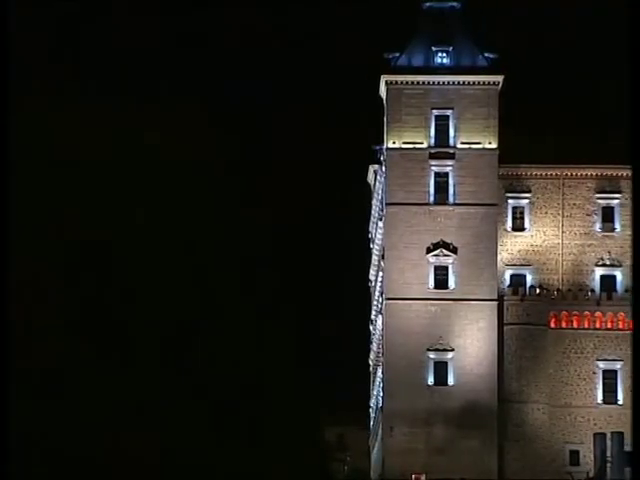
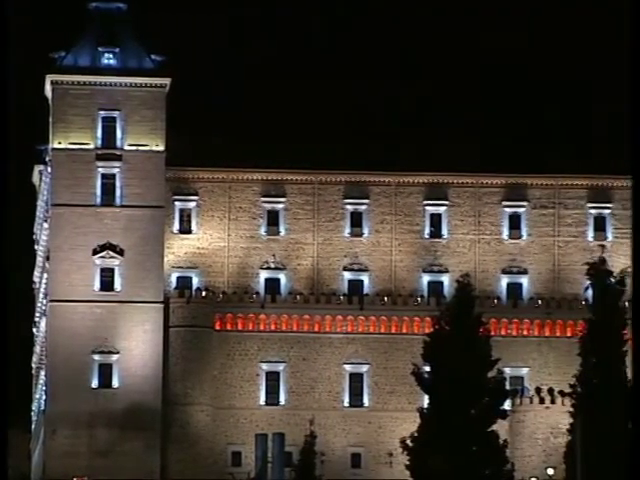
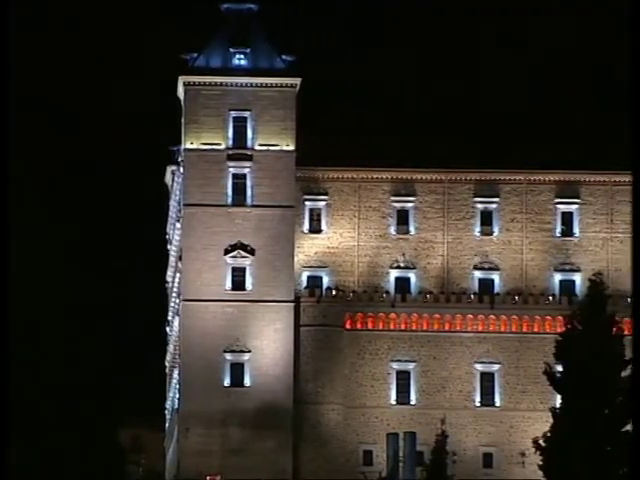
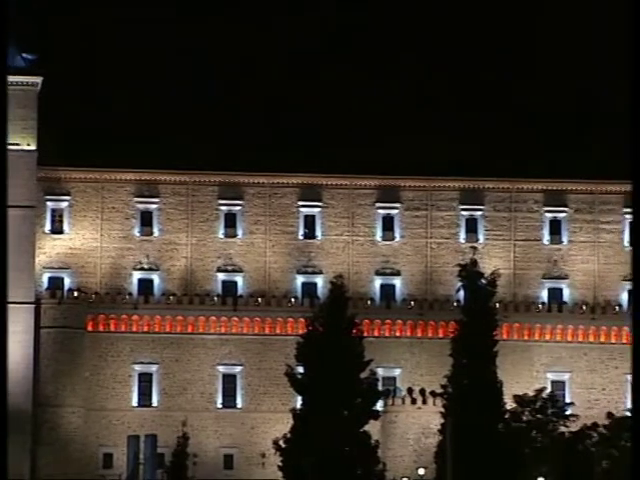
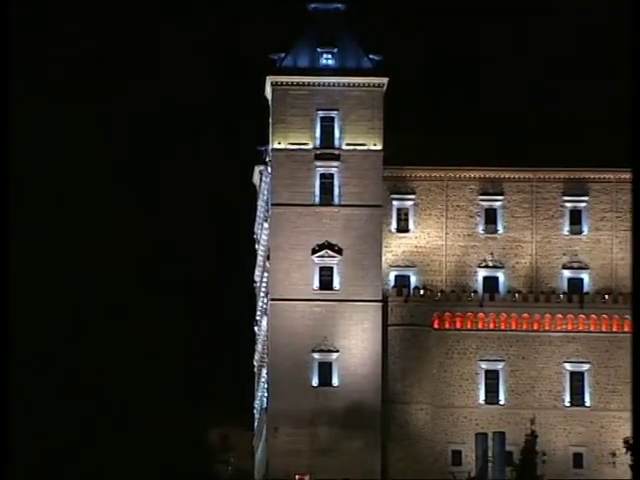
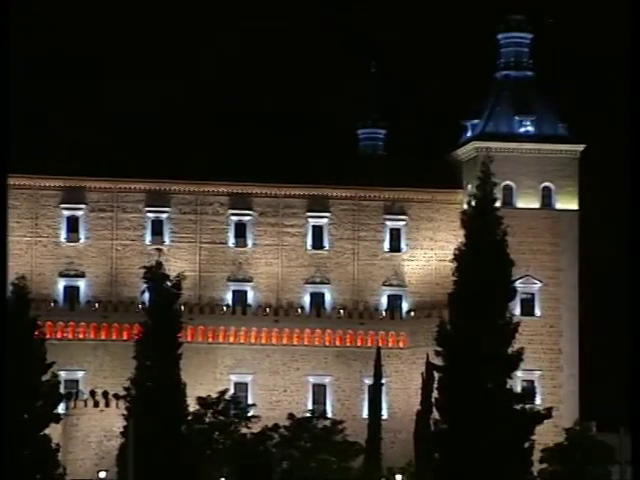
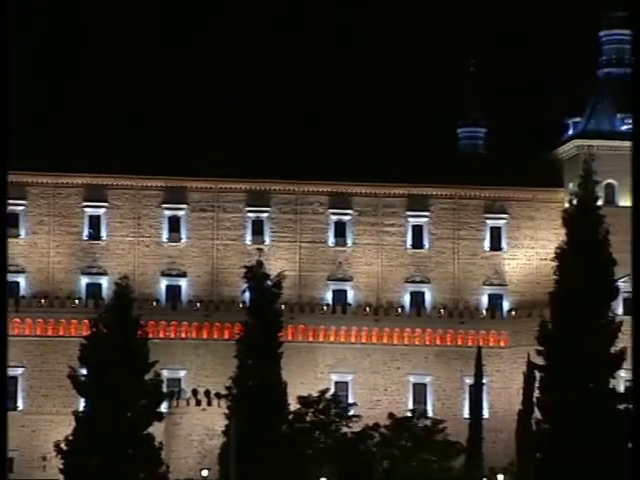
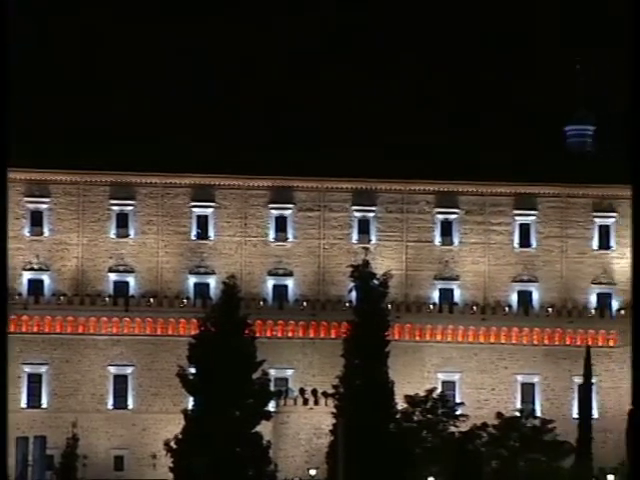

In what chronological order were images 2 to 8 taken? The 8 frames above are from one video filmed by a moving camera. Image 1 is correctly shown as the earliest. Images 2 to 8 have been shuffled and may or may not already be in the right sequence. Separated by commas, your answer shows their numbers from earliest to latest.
5, 3, 2, 4, 8, 7, 6
